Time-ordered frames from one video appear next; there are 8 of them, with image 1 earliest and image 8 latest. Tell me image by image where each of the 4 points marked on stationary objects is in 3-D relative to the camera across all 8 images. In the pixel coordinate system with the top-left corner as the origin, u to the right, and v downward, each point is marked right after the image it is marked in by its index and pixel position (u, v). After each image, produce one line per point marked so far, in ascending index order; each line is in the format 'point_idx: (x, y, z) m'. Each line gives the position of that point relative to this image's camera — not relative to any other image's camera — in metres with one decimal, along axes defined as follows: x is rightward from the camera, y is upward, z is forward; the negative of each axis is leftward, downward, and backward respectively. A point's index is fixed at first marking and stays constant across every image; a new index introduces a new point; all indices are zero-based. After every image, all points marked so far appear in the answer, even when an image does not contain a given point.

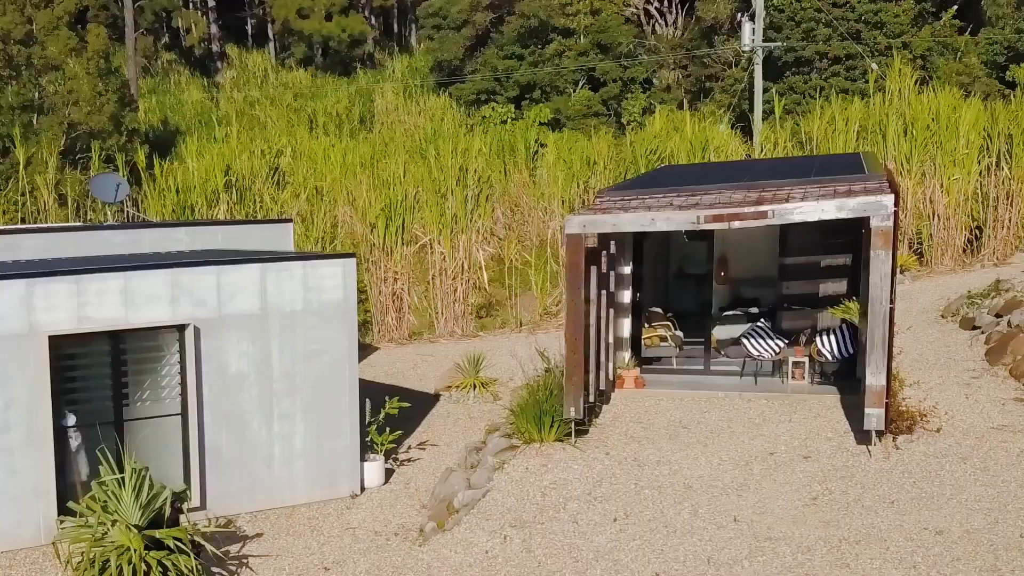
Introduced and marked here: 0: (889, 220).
0: (+2.1, +0.4, +8.9) m
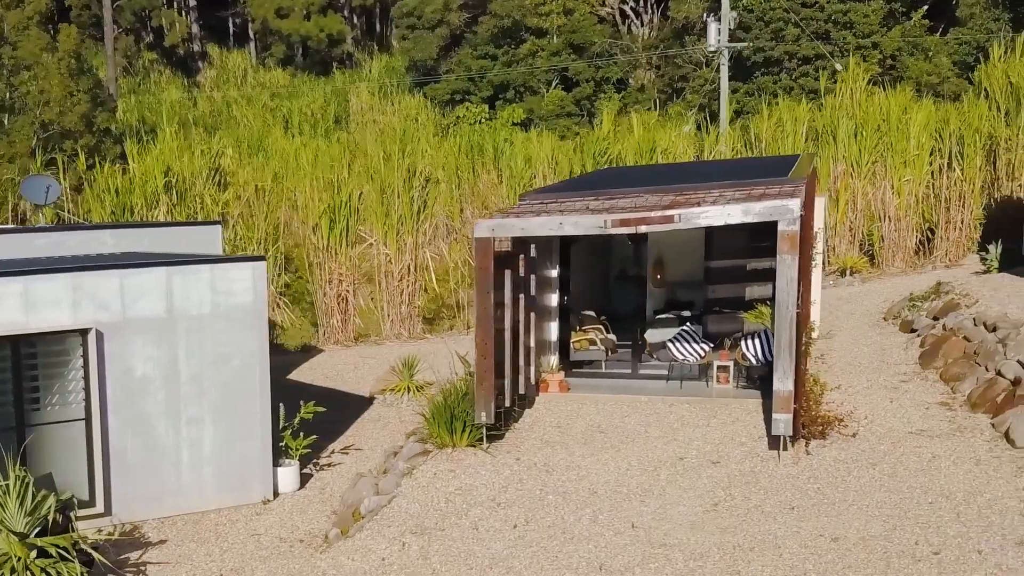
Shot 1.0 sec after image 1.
0: (+1.6, +0.4, +8.8) m
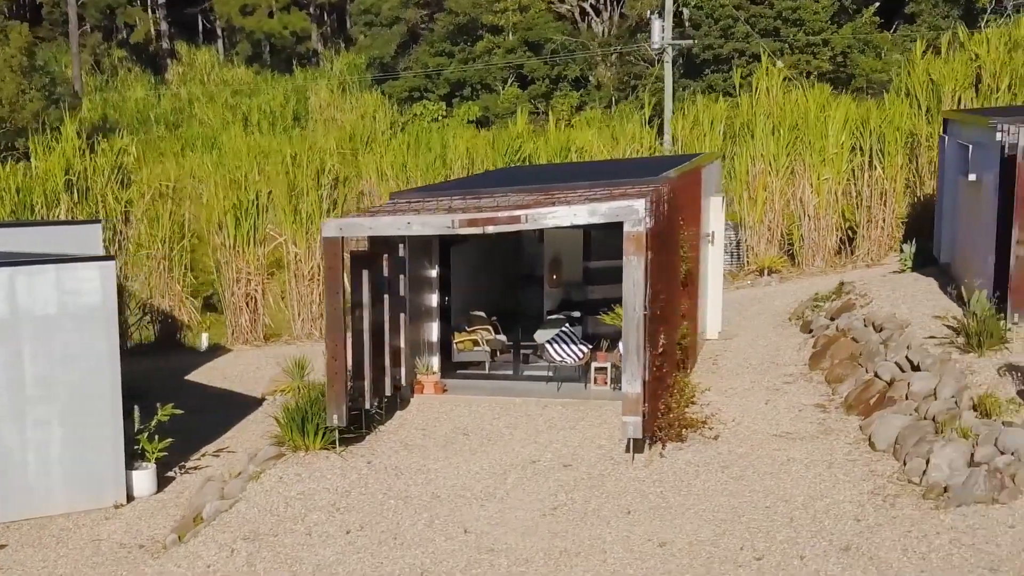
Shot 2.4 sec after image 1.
0: (+0.7, +0.4, +8.7) m
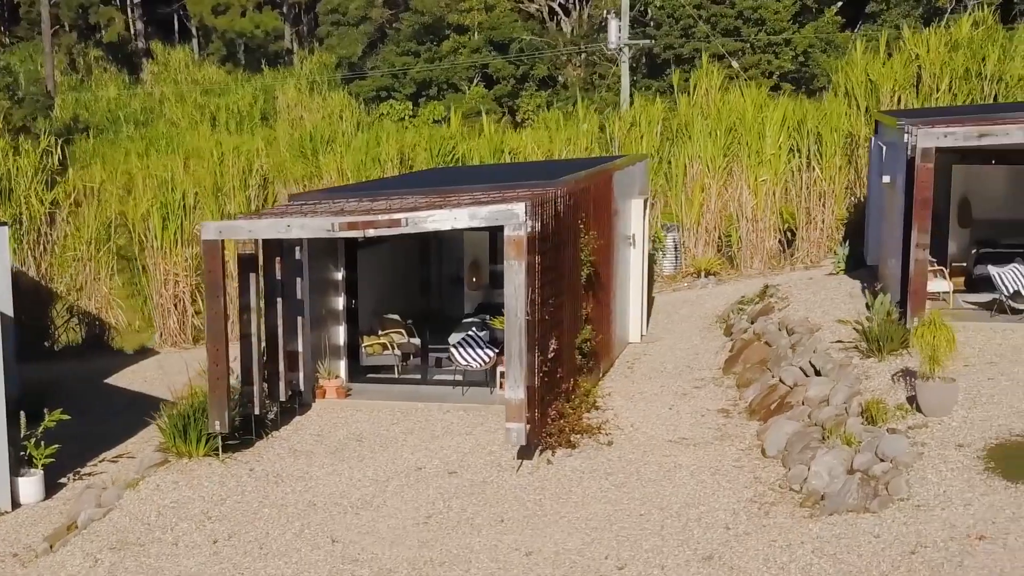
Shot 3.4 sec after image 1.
0: (+0.1, +0.3, +8.6) m
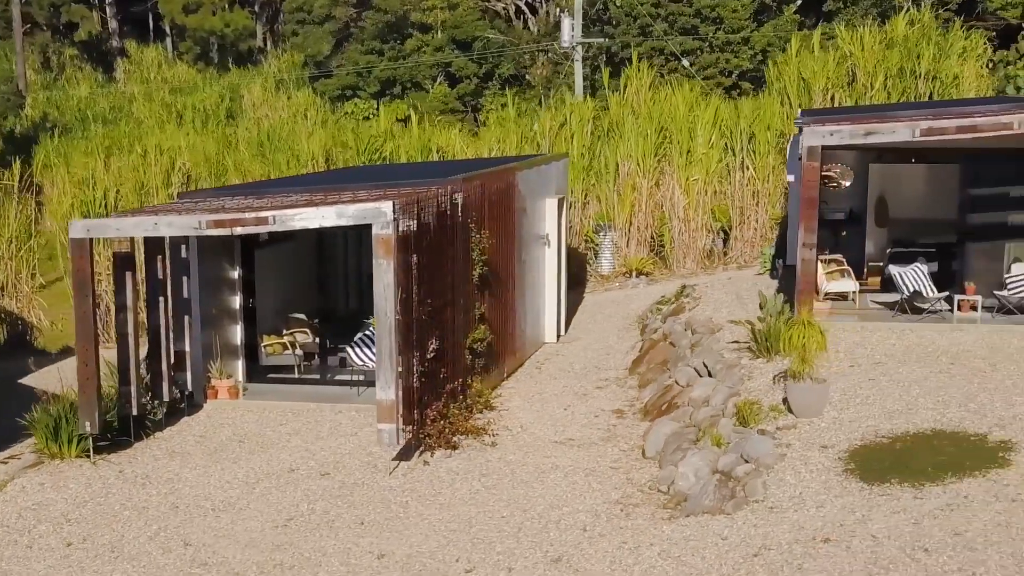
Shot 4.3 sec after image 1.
0: (-0.7, +0.3, +8.5) m
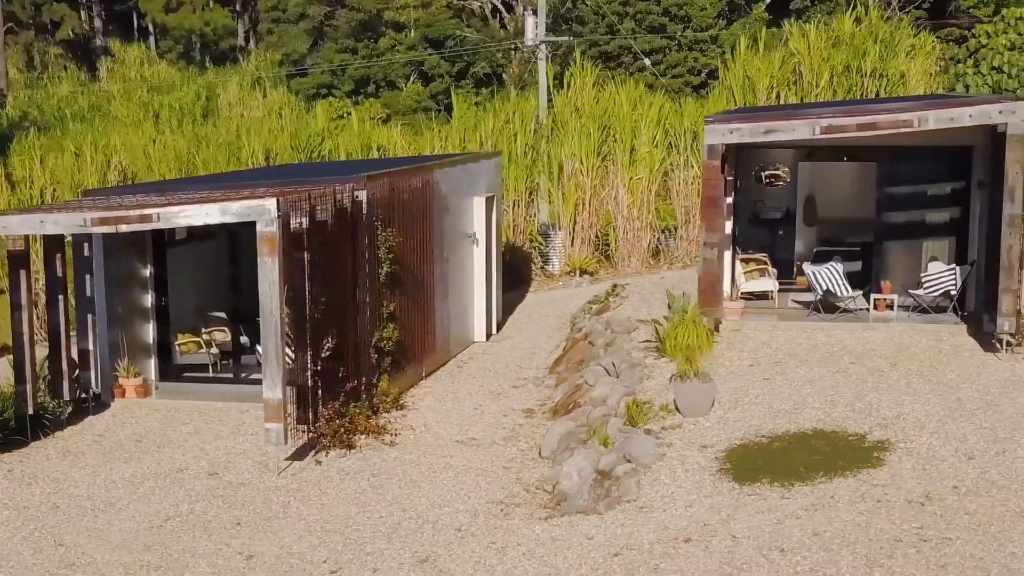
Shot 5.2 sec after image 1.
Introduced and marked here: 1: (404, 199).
0: (-1.3, +0.3, +8.4) m
1: (-0.8, +0.6, +11.0) m
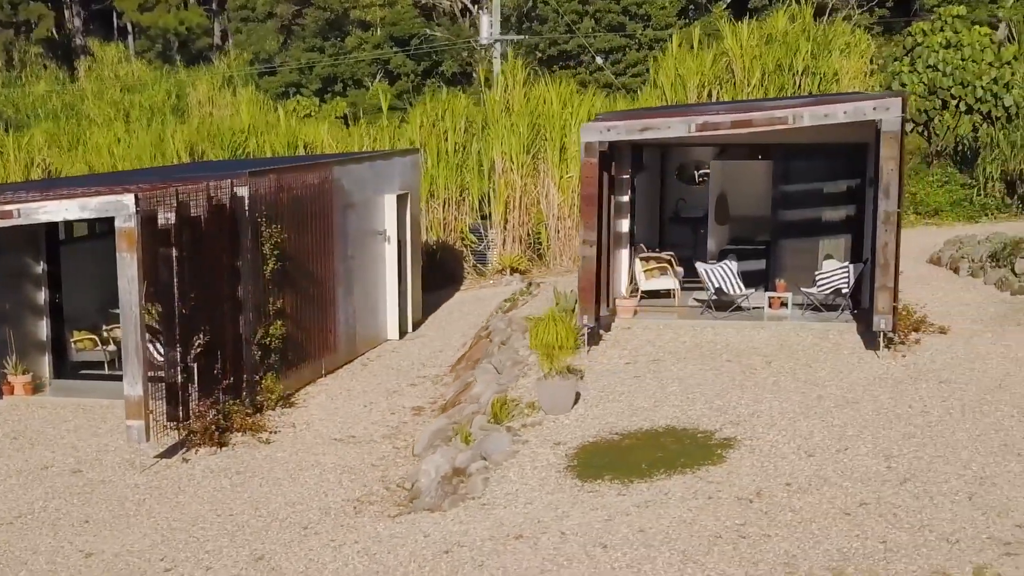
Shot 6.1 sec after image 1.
0: (-2.0, +0.4, +8.4) m
1: (-1.5, +0.6, +10.9) m
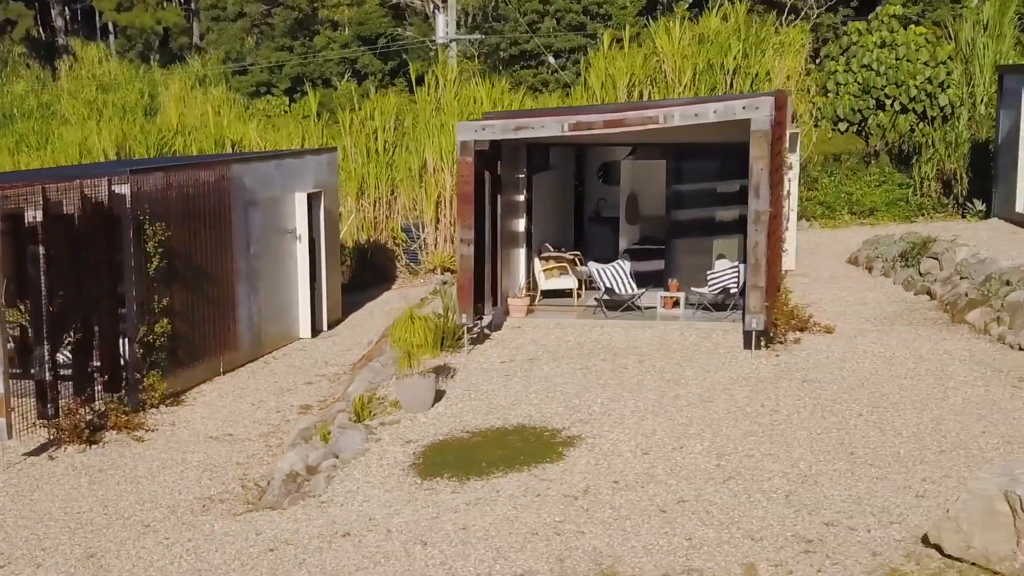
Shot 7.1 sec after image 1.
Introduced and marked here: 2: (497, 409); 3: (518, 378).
0: (-2.8, +0.4, +8.4) m
1: (-2.3, +0.6, +11.0) m
2: (-0.1, -0.6, +8.5) m
3: (0.0, -0.5, +9.1) m
